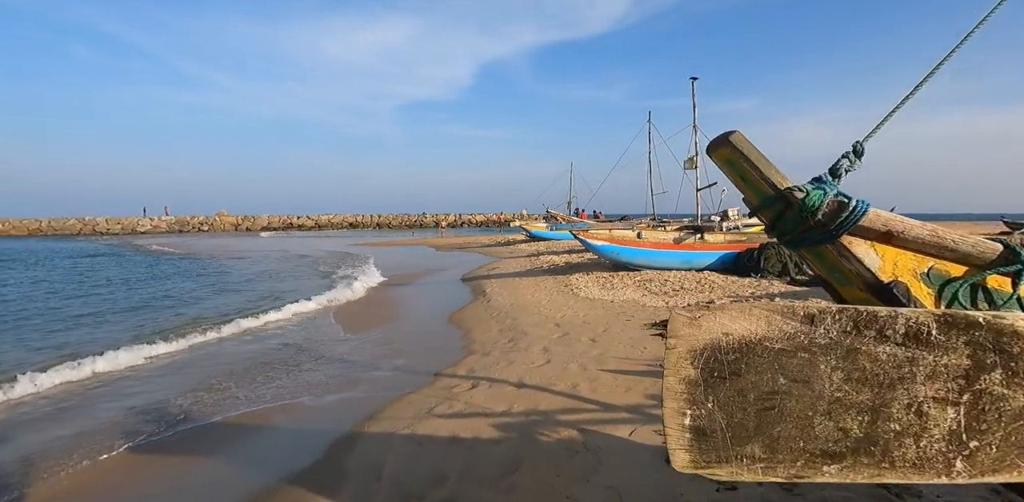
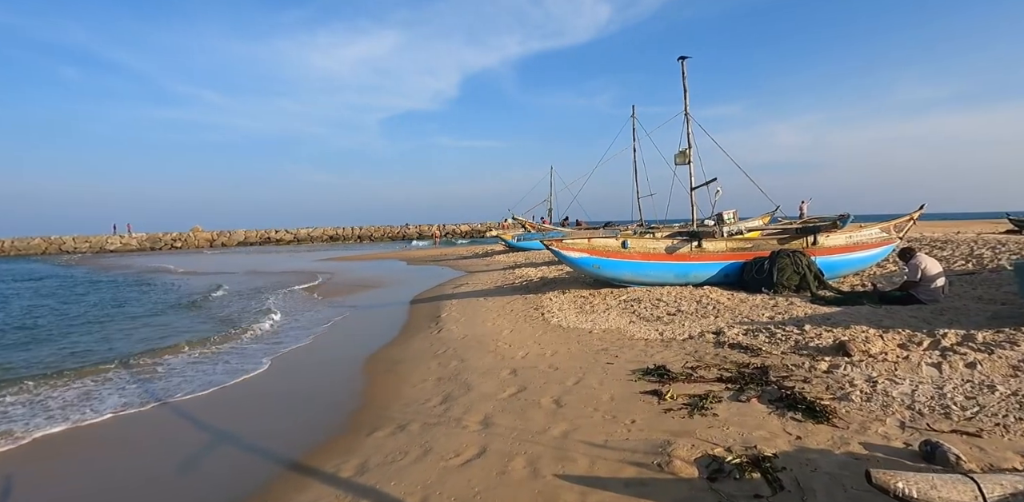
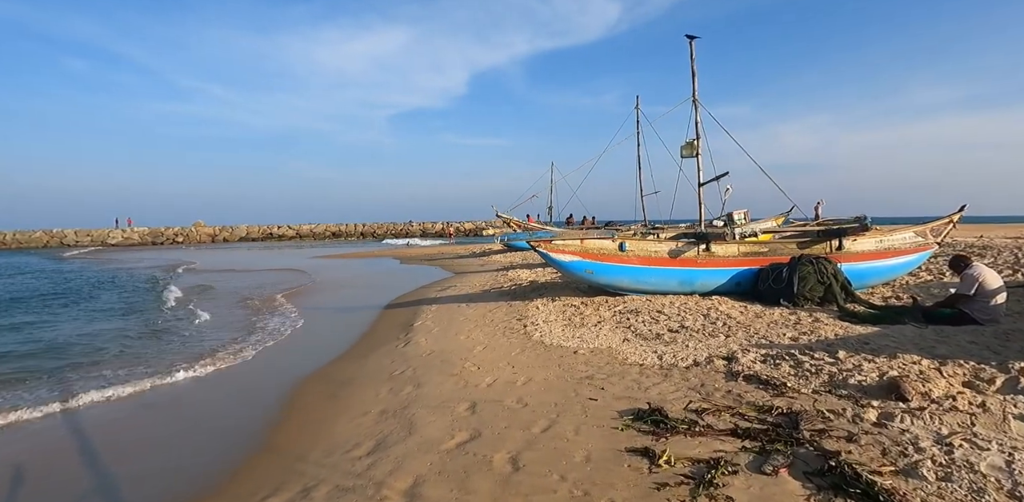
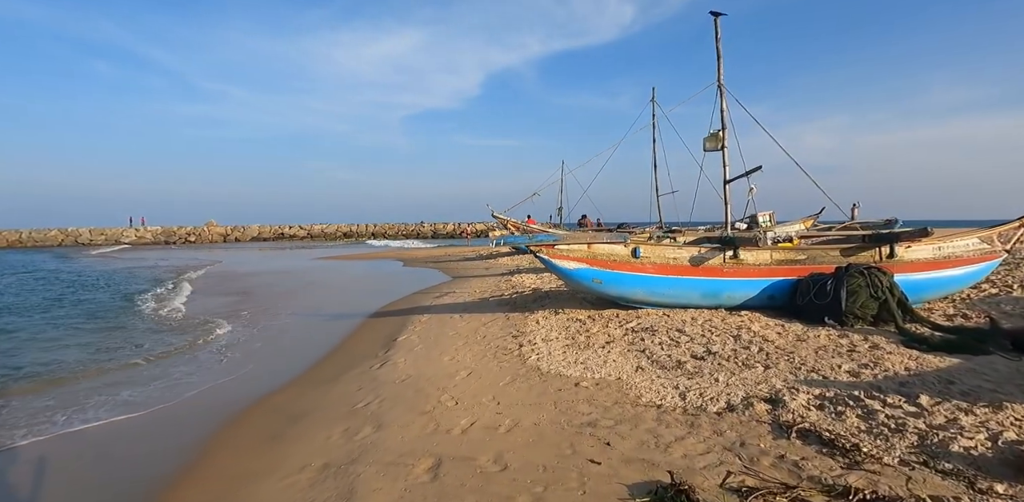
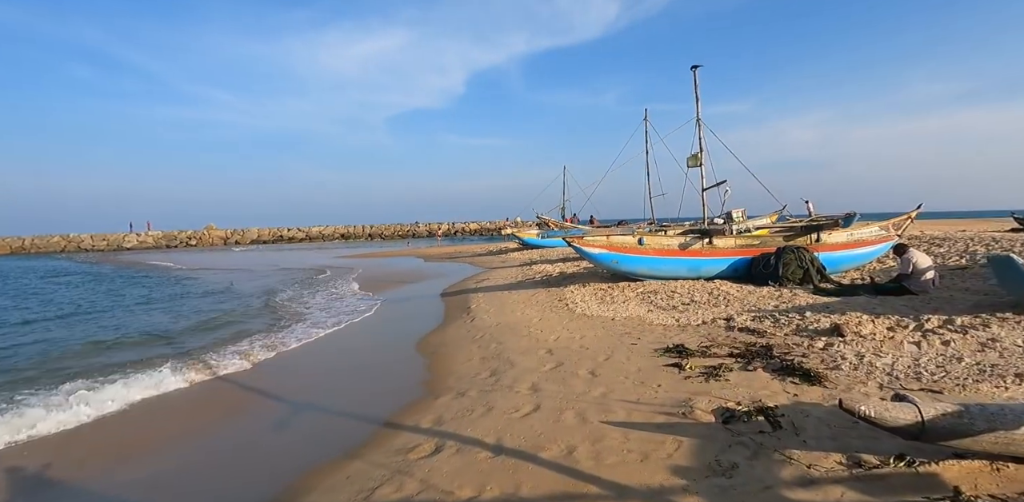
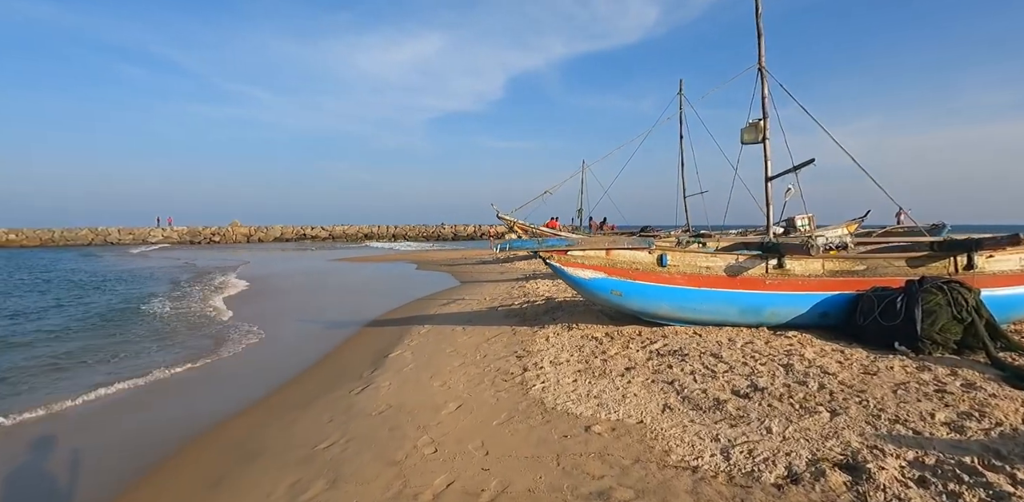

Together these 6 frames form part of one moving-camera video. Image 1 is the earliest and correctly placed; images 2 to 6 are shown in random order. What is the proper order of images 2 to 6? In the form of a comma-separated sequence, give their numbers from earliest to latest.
5, 2, 3, 4, 6
